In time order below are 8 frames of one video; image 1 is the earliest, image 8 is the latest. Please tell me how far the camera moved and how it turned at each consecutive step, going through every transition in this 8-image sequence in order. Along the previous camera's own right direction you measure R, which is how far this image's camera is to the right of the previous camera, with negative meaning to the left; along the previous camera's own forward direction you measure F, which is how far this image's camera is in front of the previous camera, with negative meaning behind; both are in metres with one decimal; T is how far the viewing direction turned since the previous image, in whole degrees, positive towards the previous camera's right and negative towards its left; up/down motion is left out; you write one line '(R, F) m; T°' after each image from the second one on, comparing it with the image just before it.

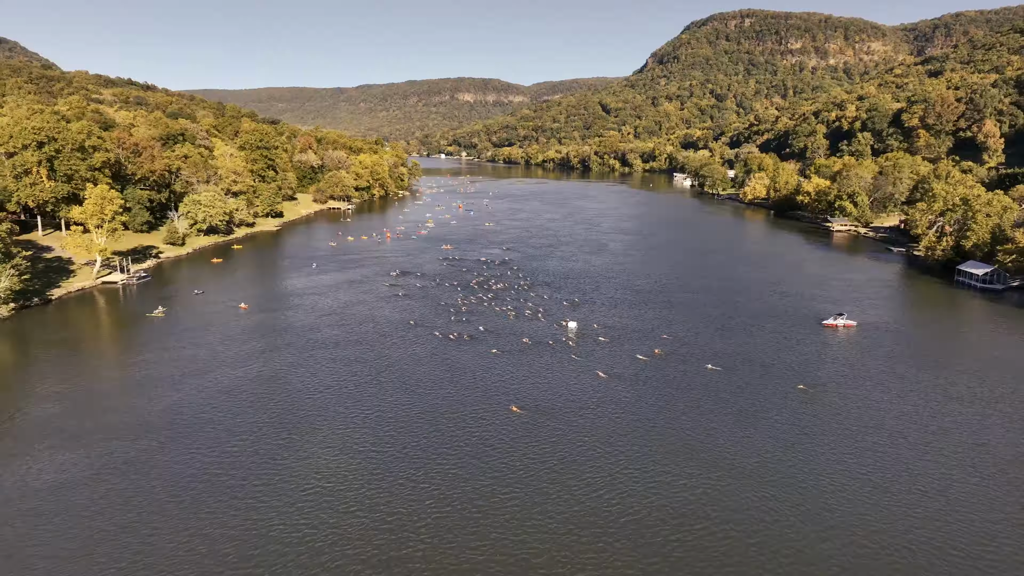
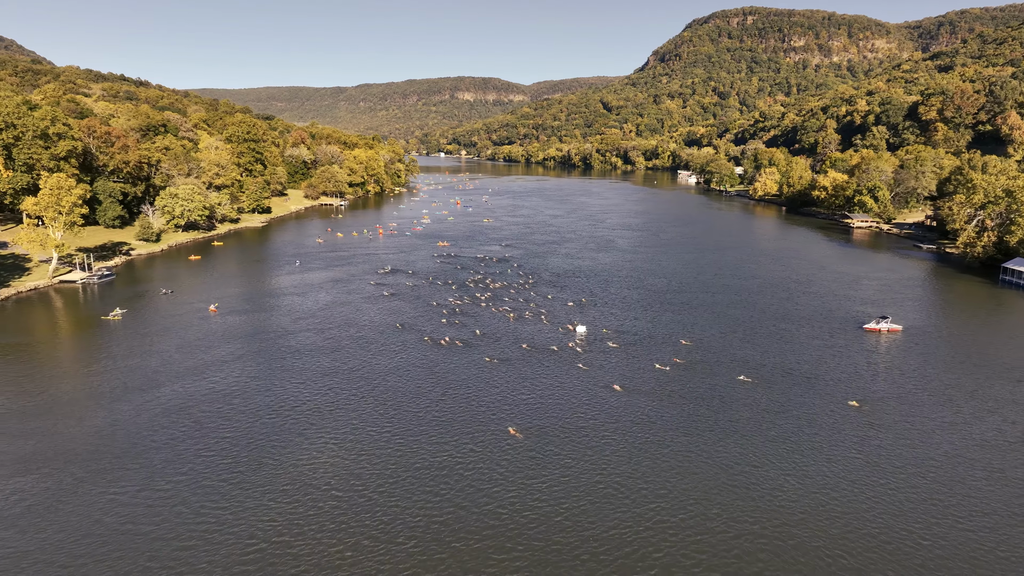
(0.0, +9.3) m; 0°
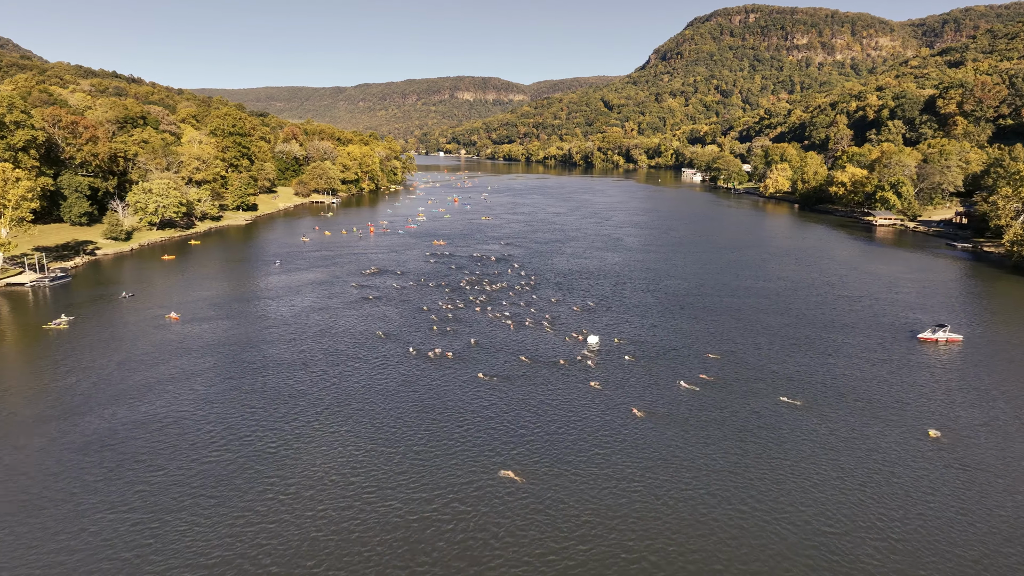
(0.0, +9.4) m; 0°
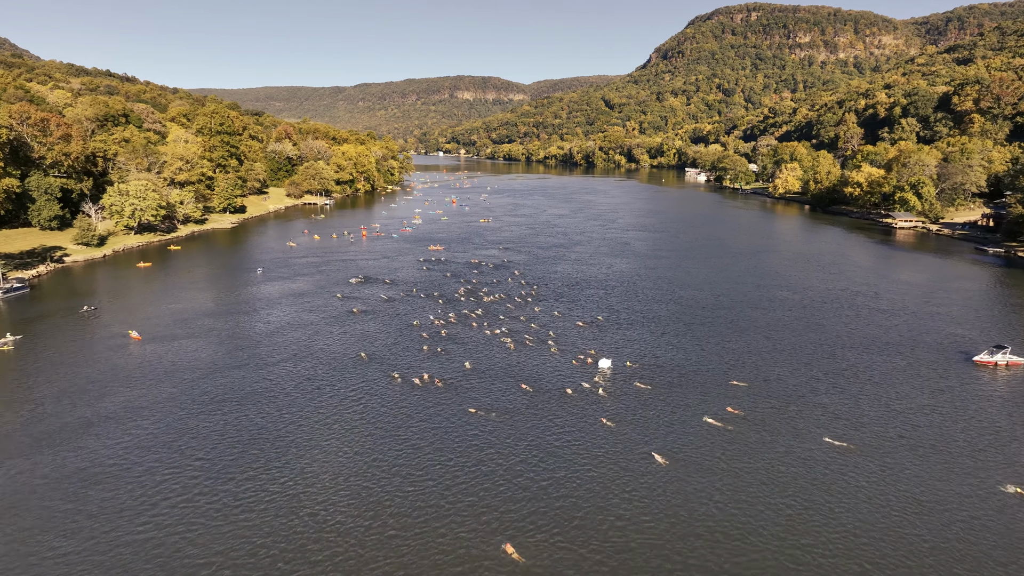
(0.0, +7.3) m; 0°
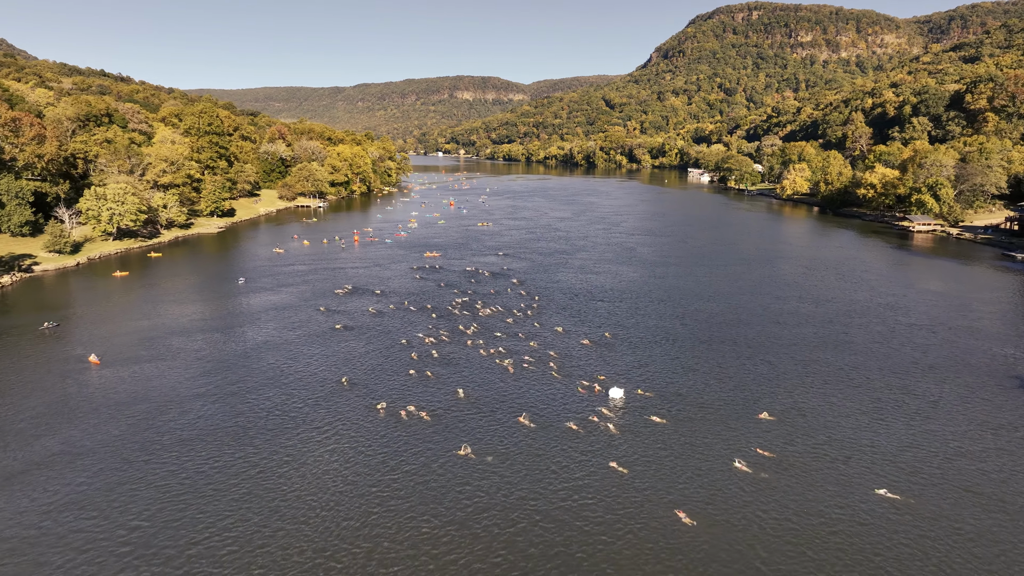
(+0.1, +6.0) m; 0°
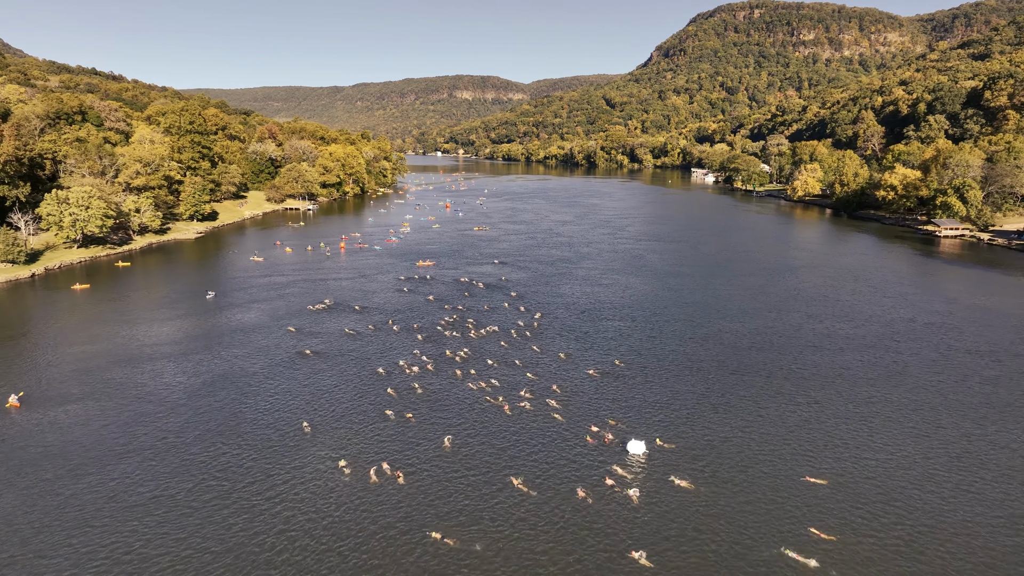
(+0.2, +8.5) m; 0°
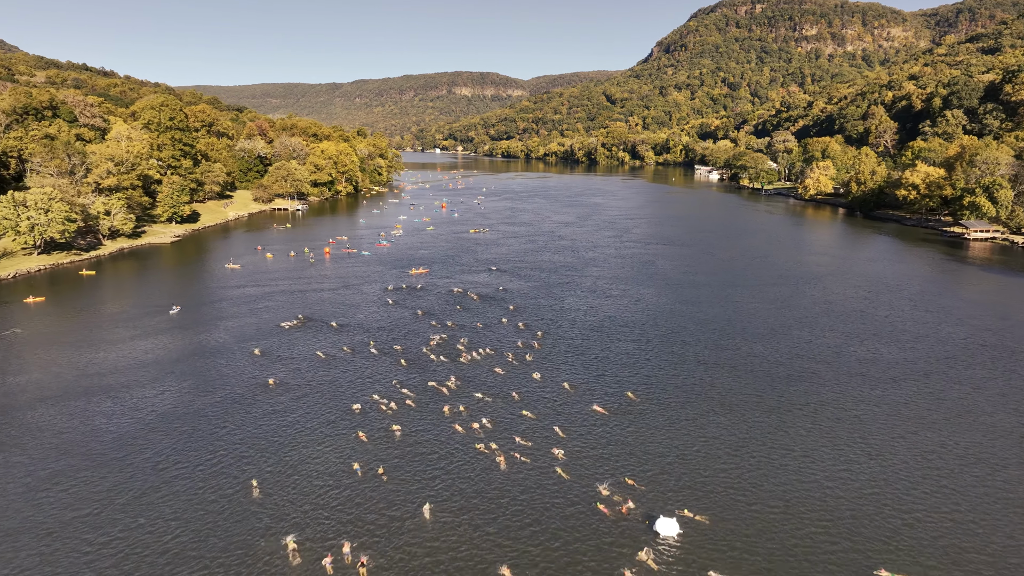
(+0.2, +8.1) m; 0°
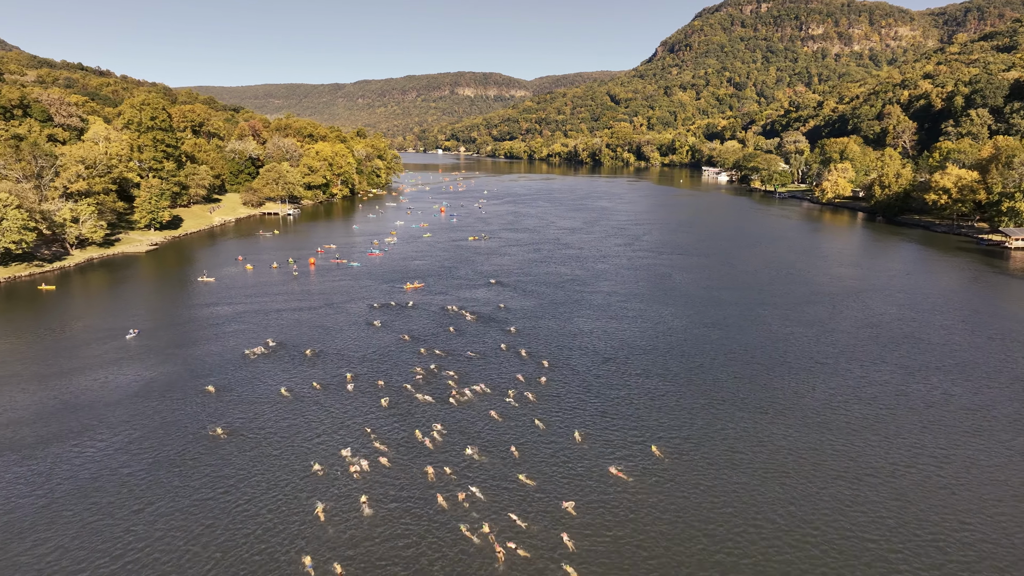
(+0.1, +8.6) m; 0°
